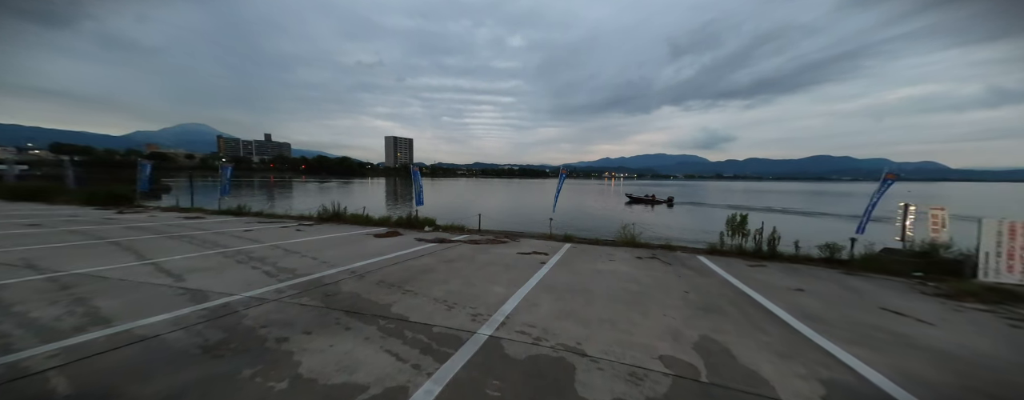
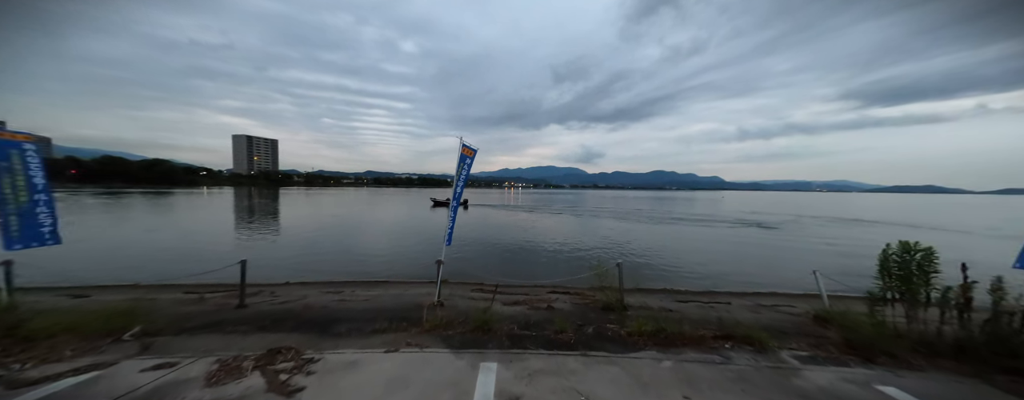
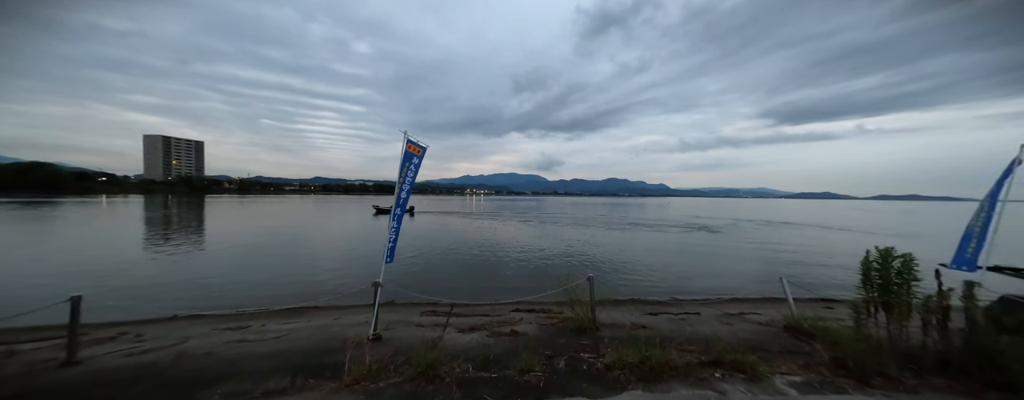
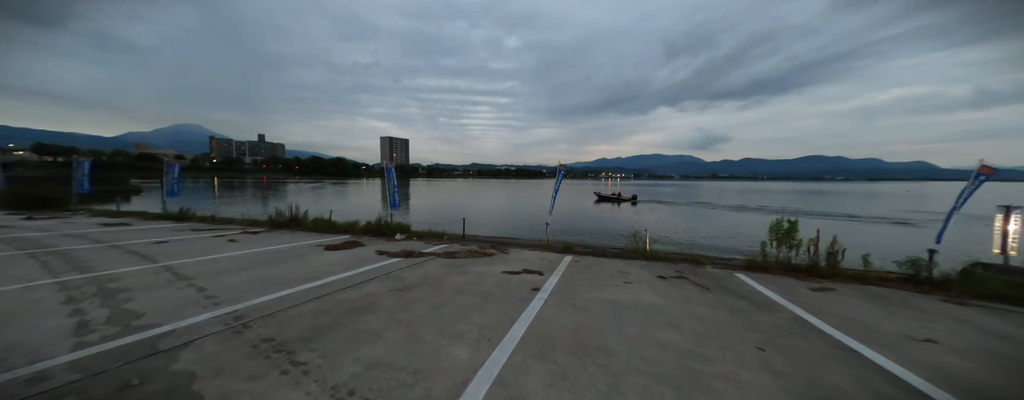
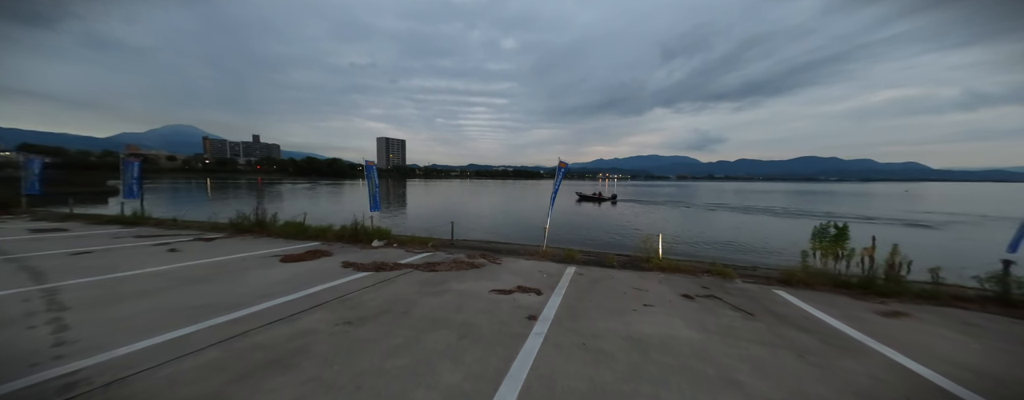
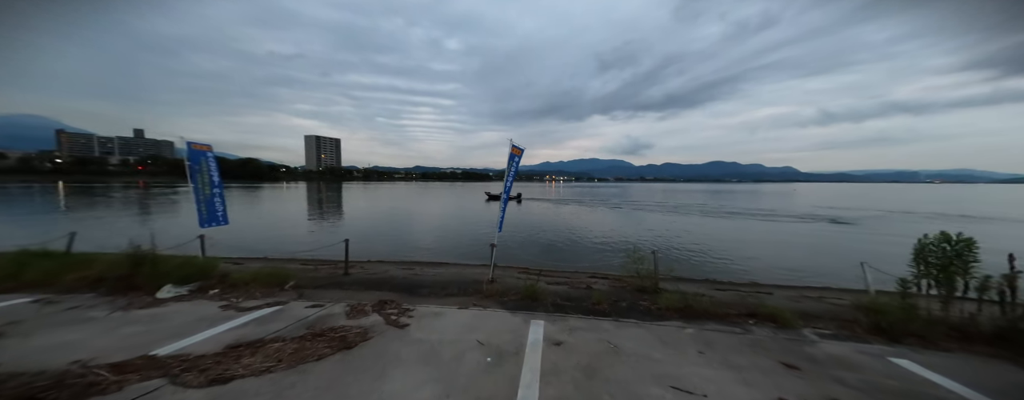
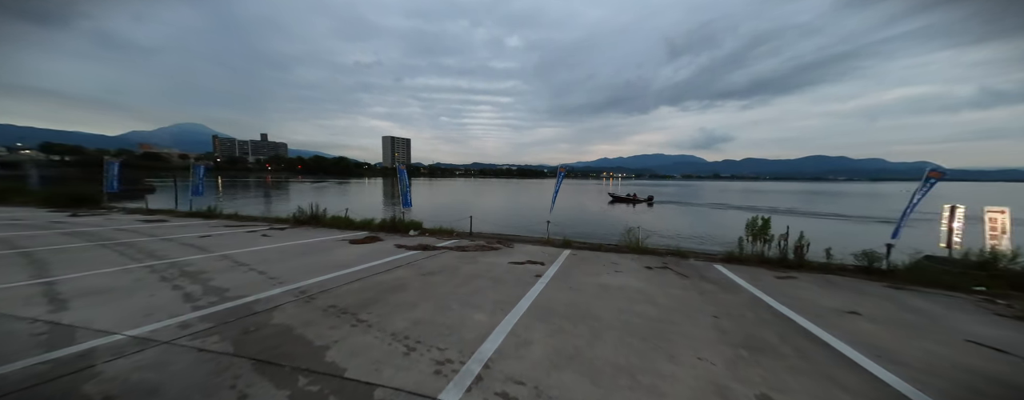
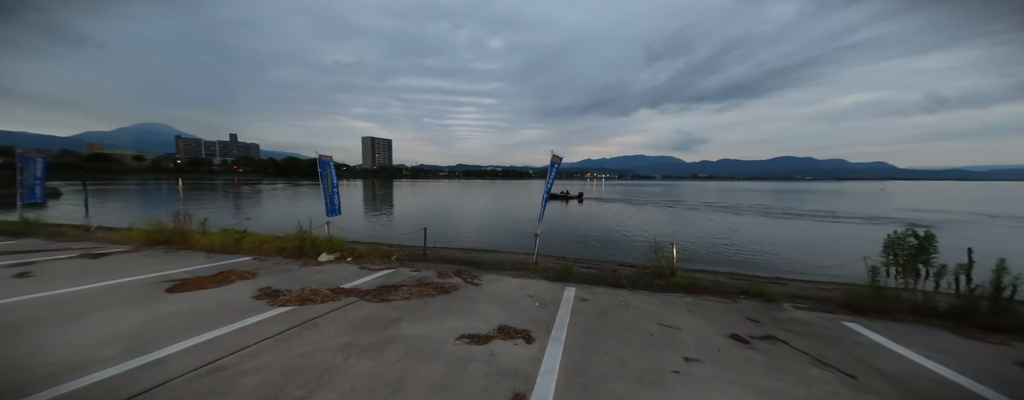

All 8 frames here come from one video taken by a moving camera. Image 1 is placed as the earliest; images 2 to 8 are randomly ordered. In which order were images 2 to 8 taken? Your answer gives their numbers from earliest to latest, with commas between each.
7, 4, 5, 8, 6, 2, 3
